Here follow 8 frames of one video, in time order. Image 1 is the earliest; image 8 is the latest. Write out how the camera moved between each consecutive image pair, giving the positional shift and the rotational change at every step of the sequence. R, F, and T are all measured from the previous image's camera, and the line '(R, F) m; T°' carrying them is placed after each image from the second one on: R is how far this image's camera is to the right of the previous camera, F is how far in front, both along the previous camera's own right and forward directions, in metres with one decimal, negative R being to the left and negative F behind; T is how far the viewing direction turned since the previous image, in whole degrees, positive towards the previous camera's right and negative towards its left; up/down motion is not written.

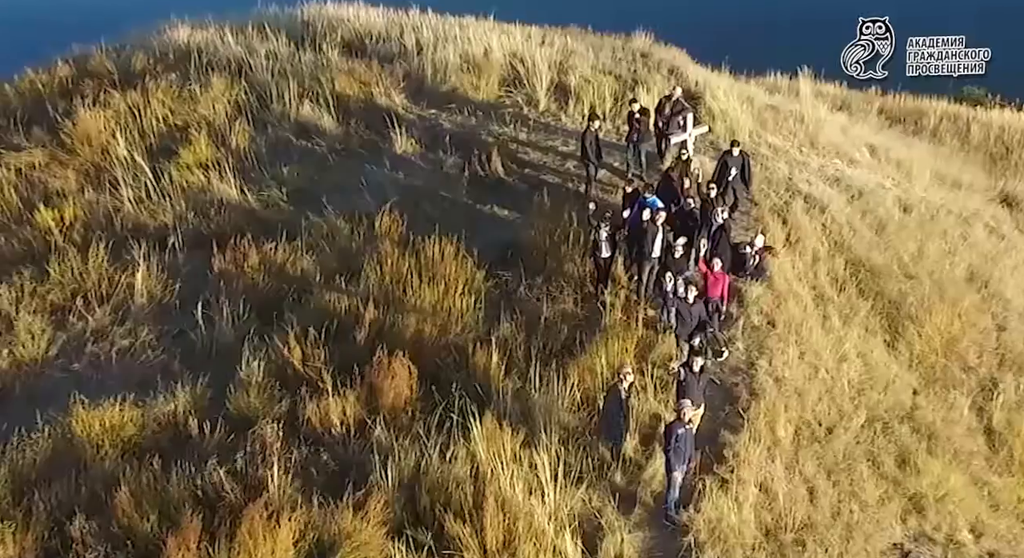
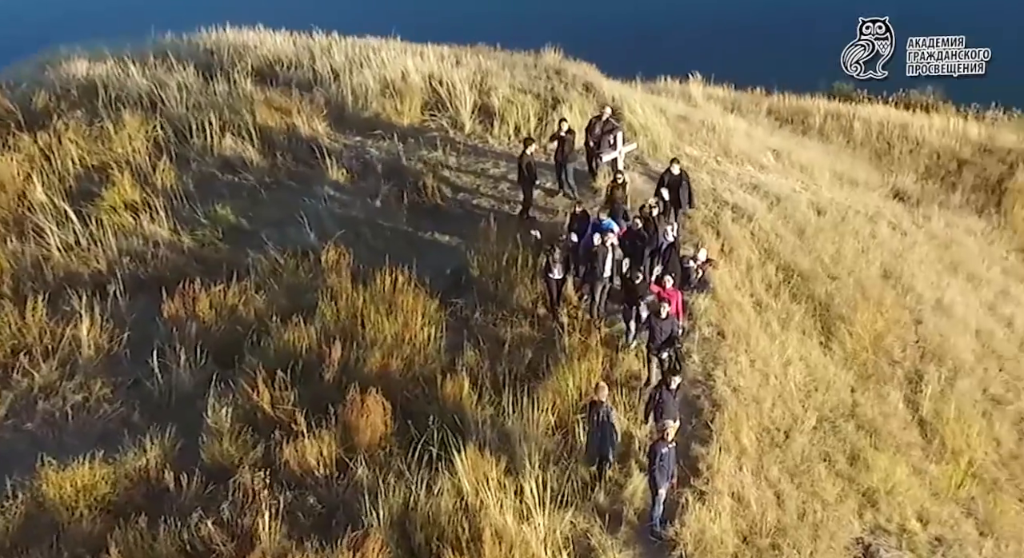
(-0.8, -0.2) m; +6°
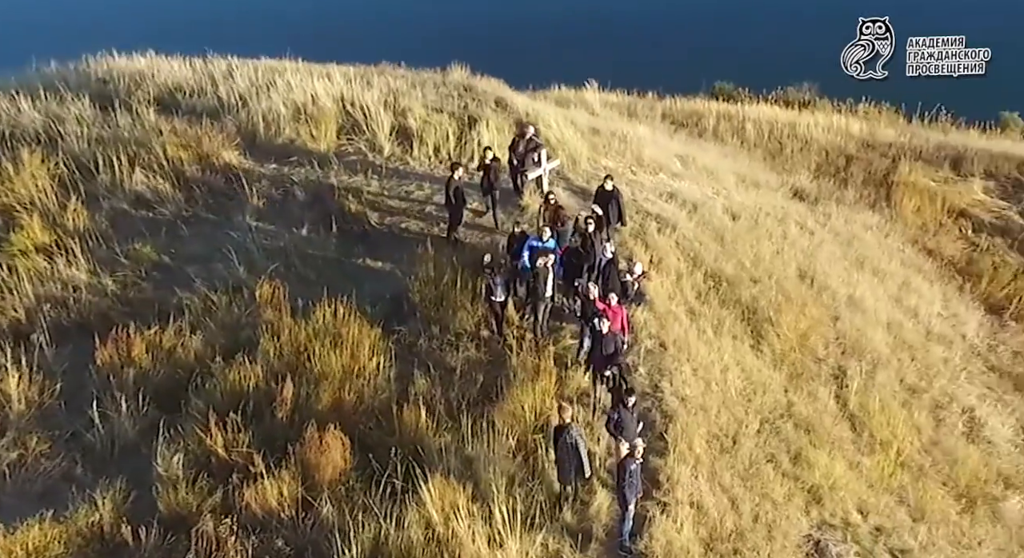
(-0.6, 0.0) m; +6°
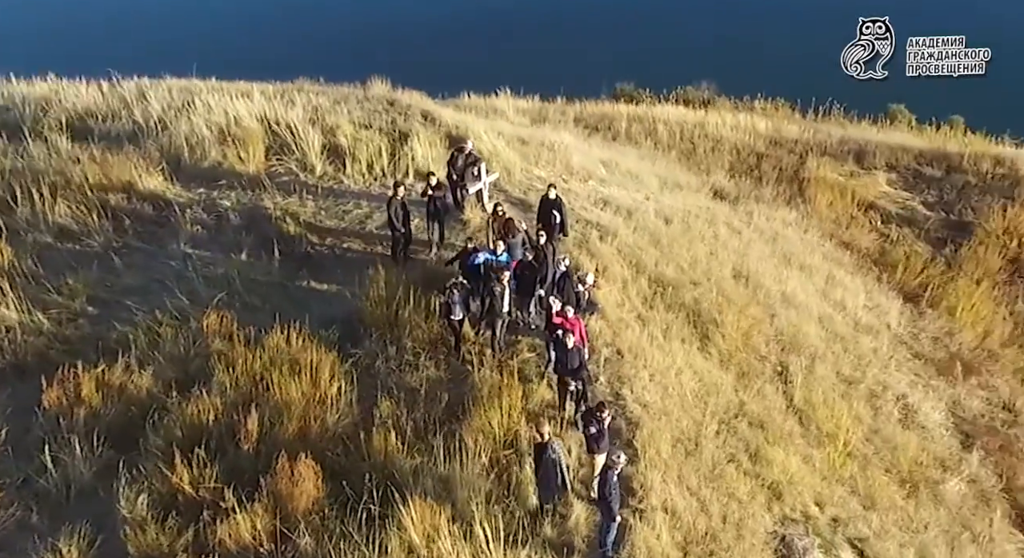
(-0.6, 0.0) m; +5°
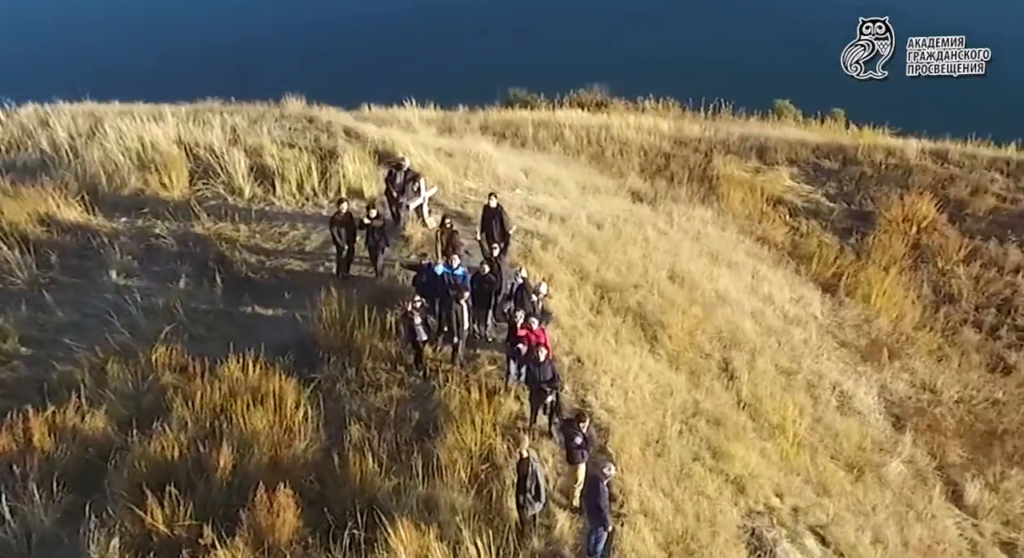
(-0.7, 0.0) m; +6°
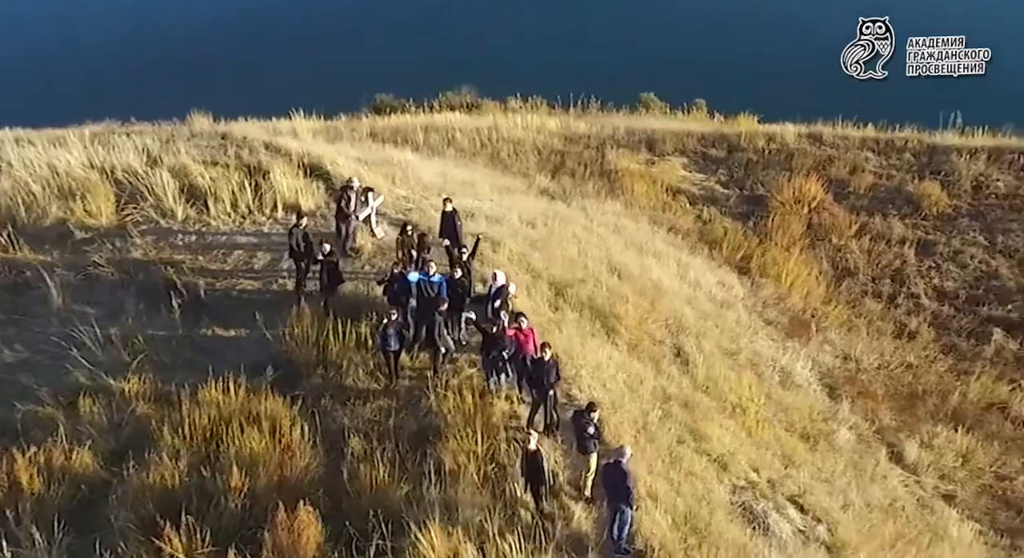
(-1.3, -0.1) m; +7°
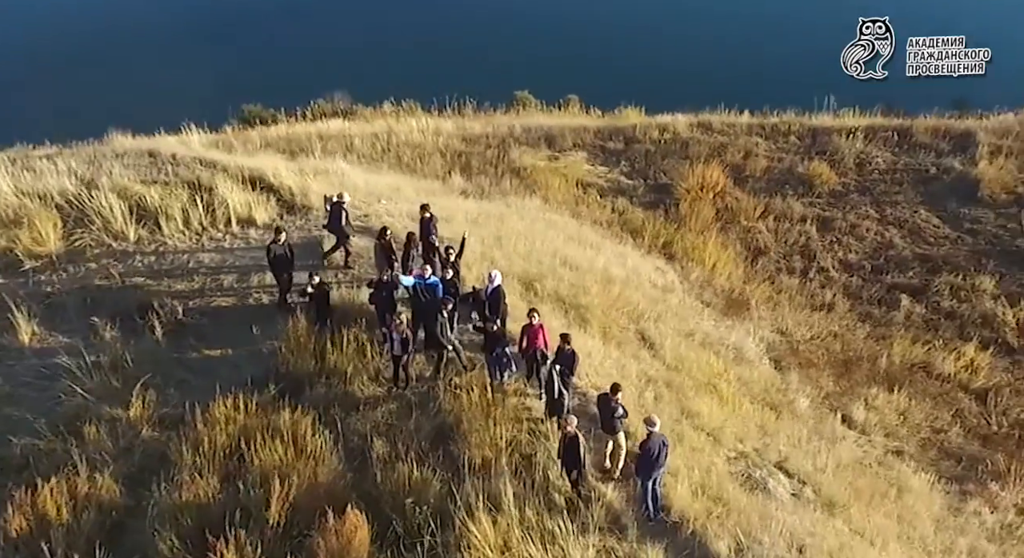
(-1.5, -0.3) m; +7°
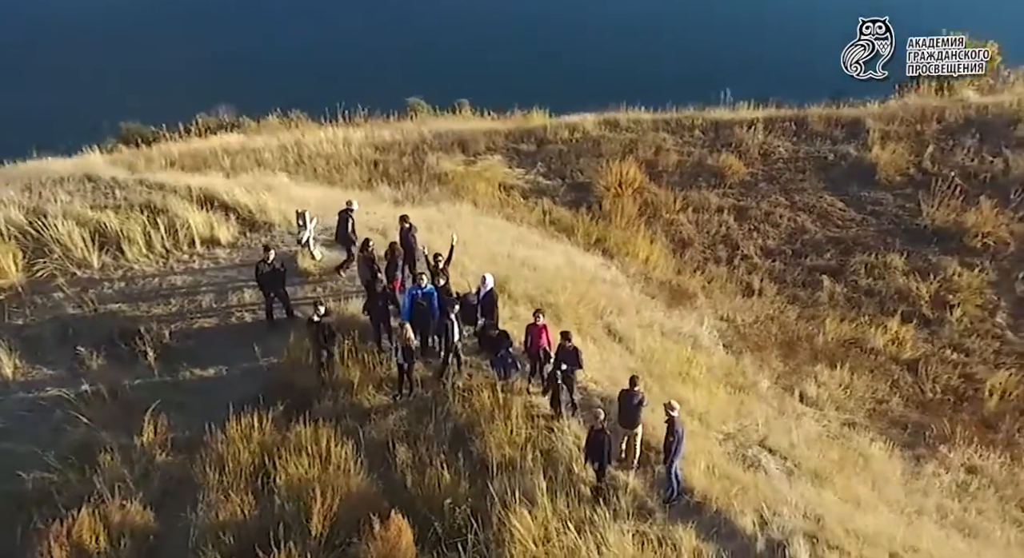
(-1.4, -0.4) m; +6°
